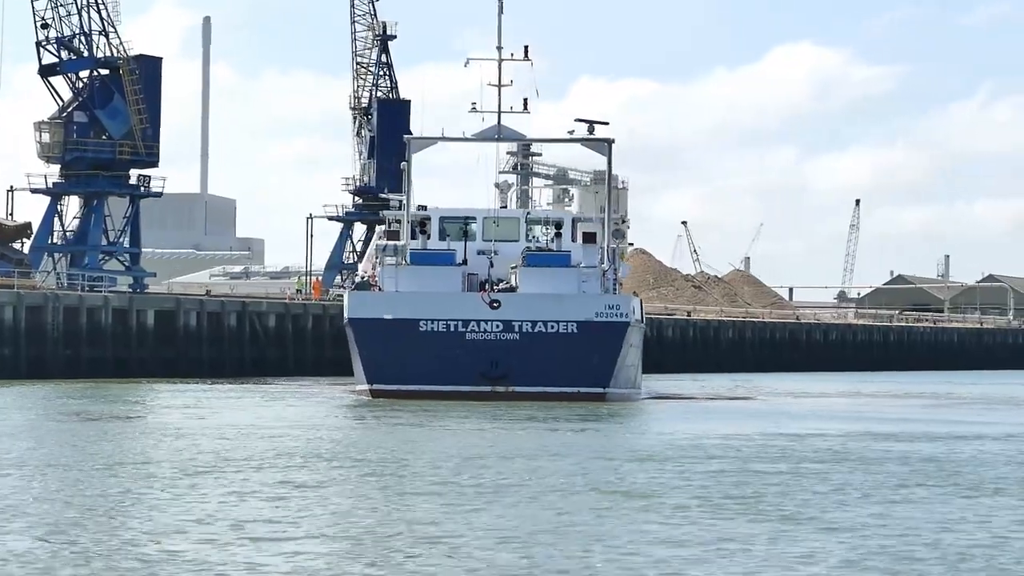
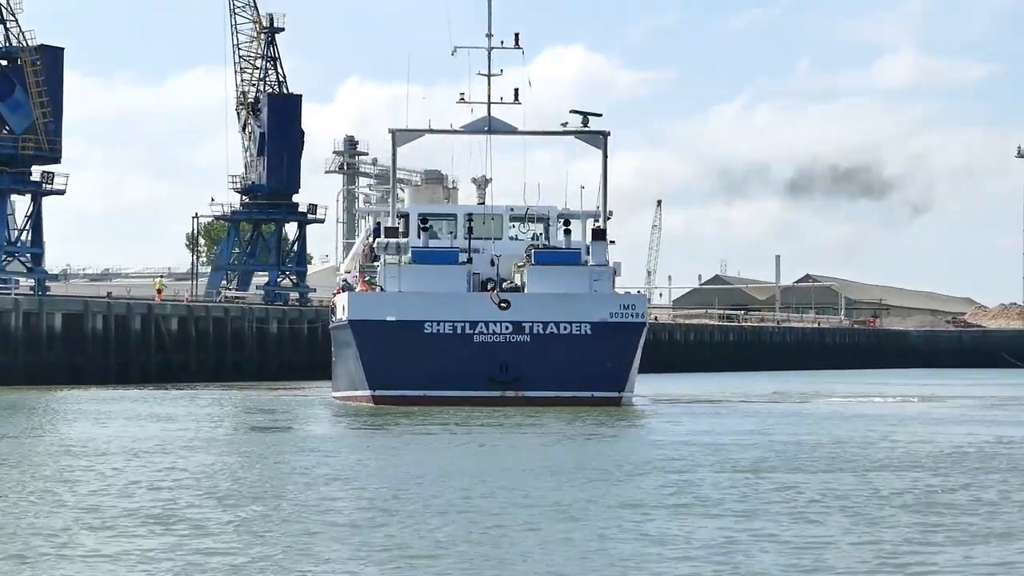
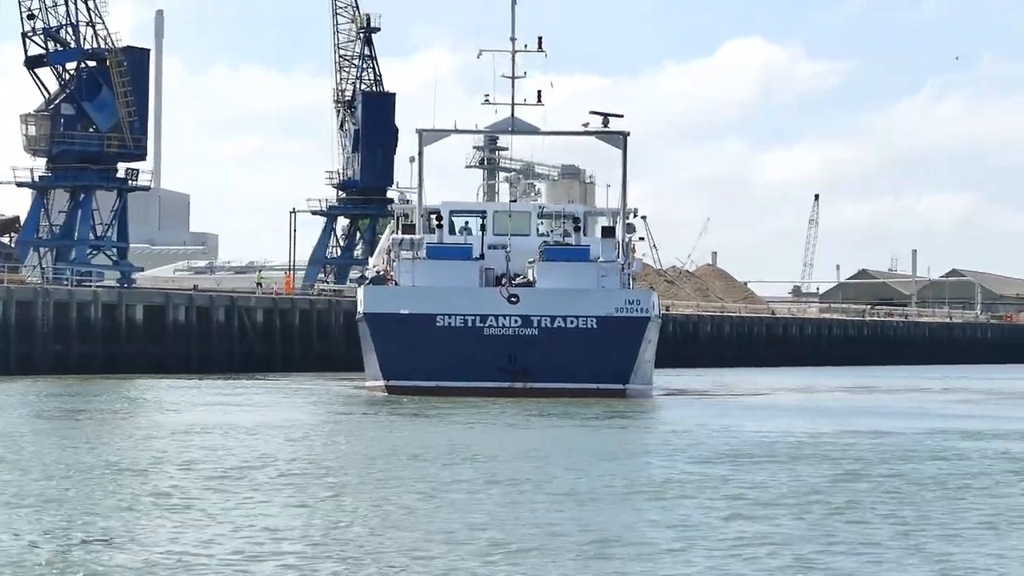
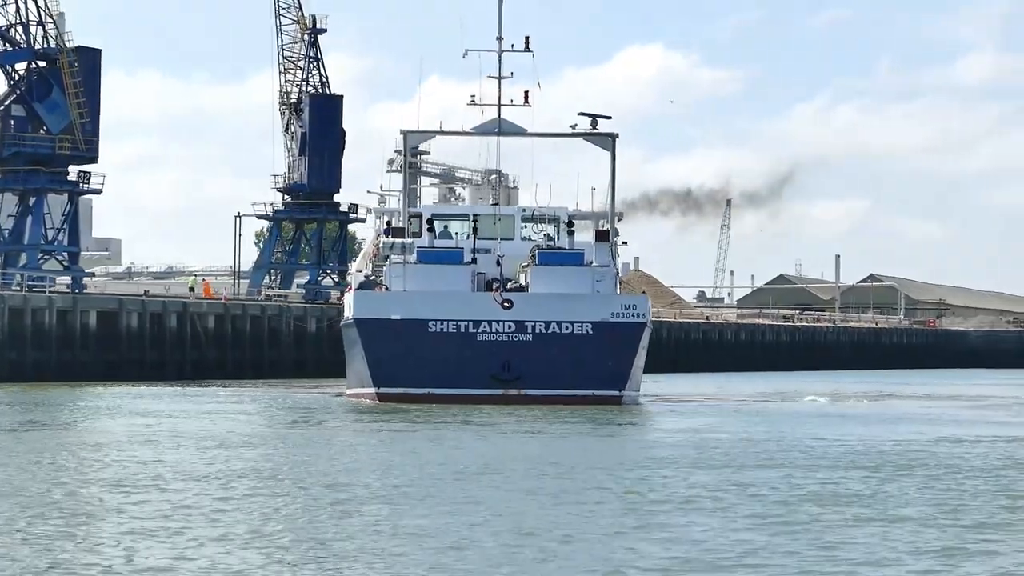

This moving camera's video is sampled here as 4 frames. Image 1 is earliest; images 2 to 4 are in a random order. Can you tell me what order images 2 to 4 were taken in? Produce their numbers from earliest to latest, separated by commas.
3, 4, 2
